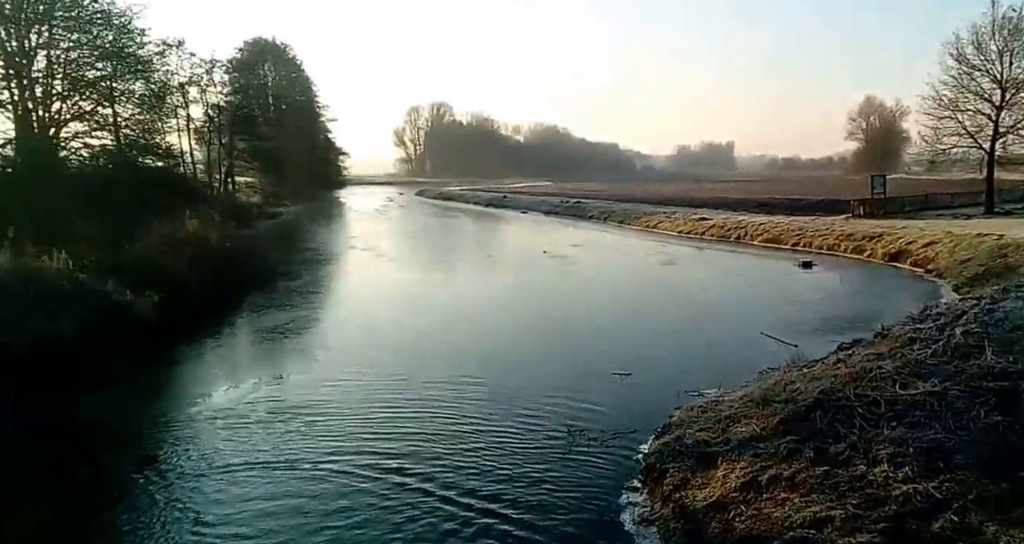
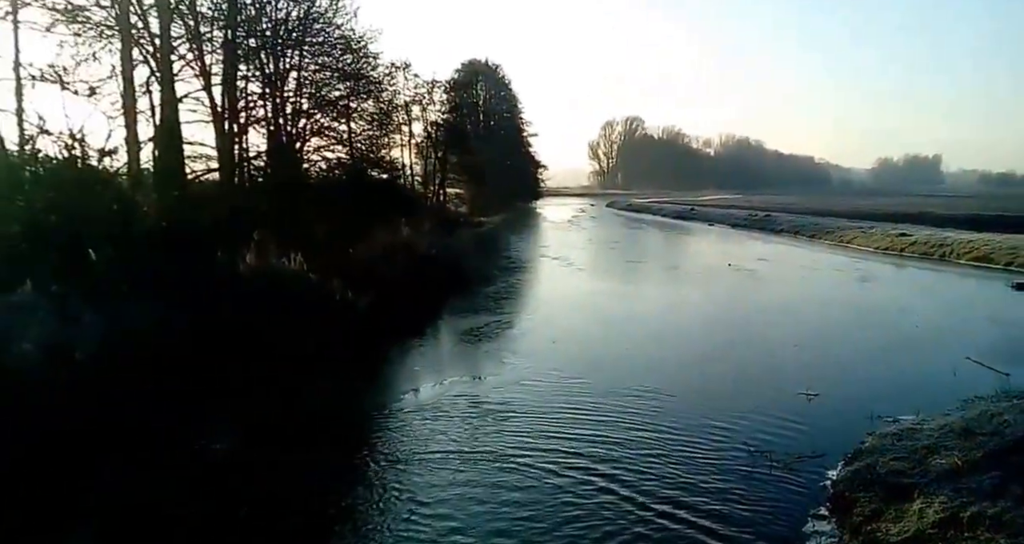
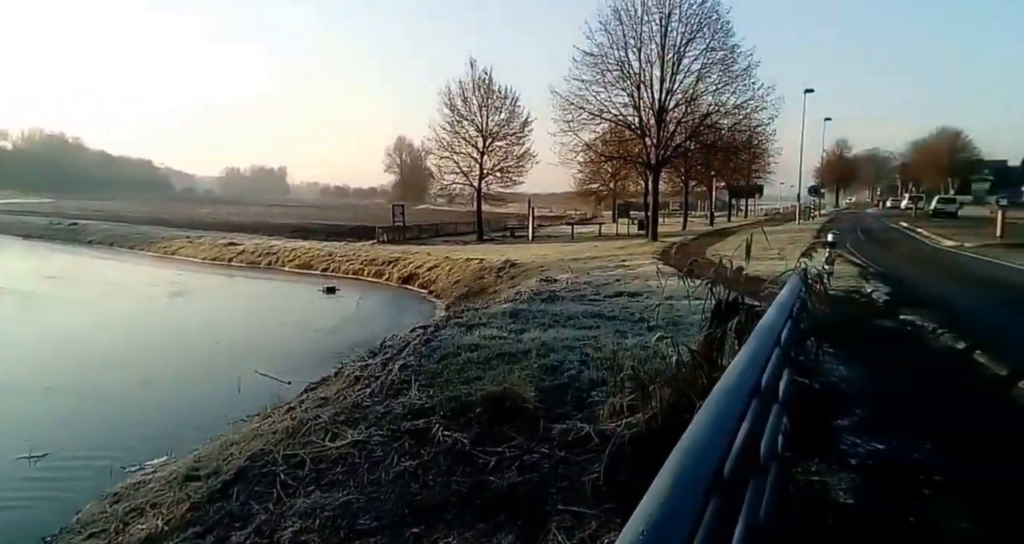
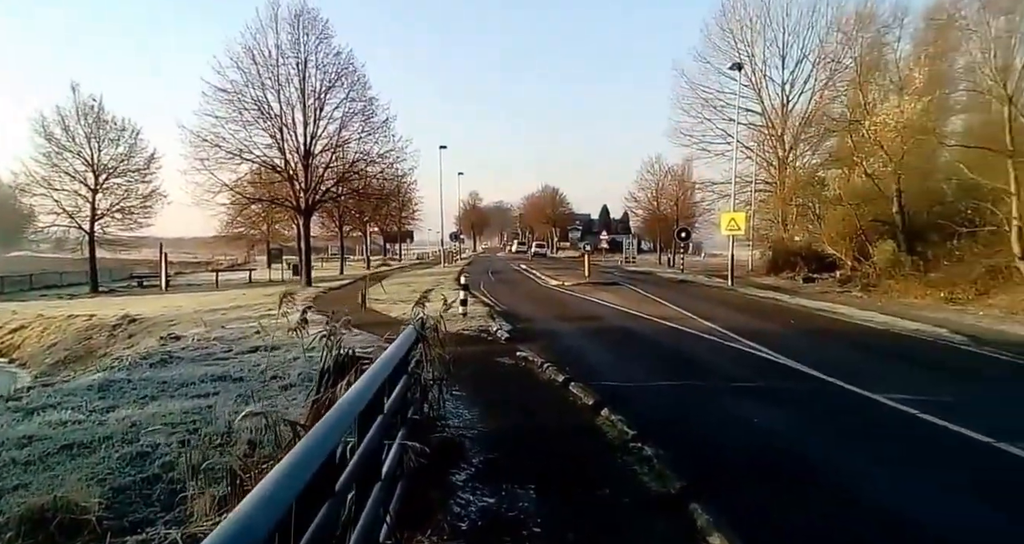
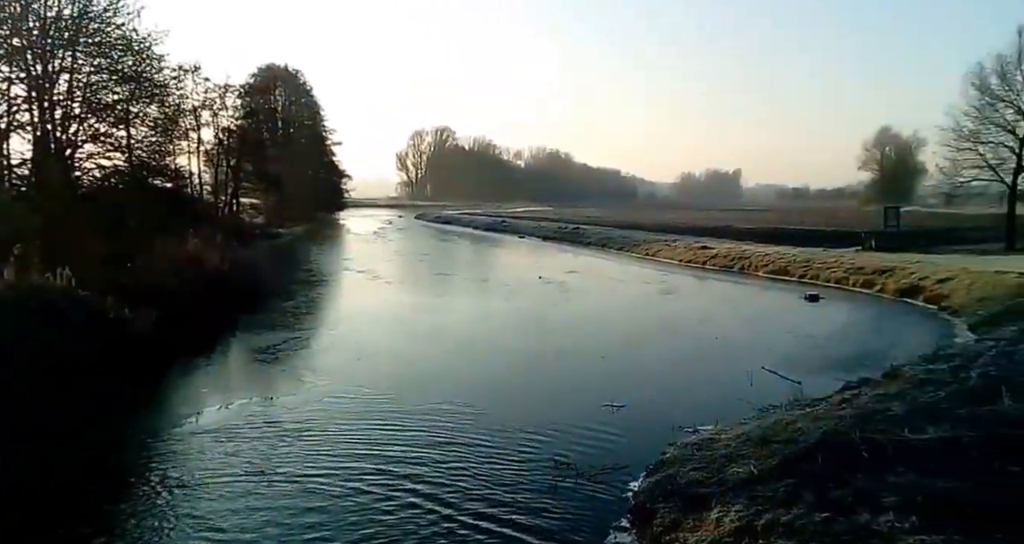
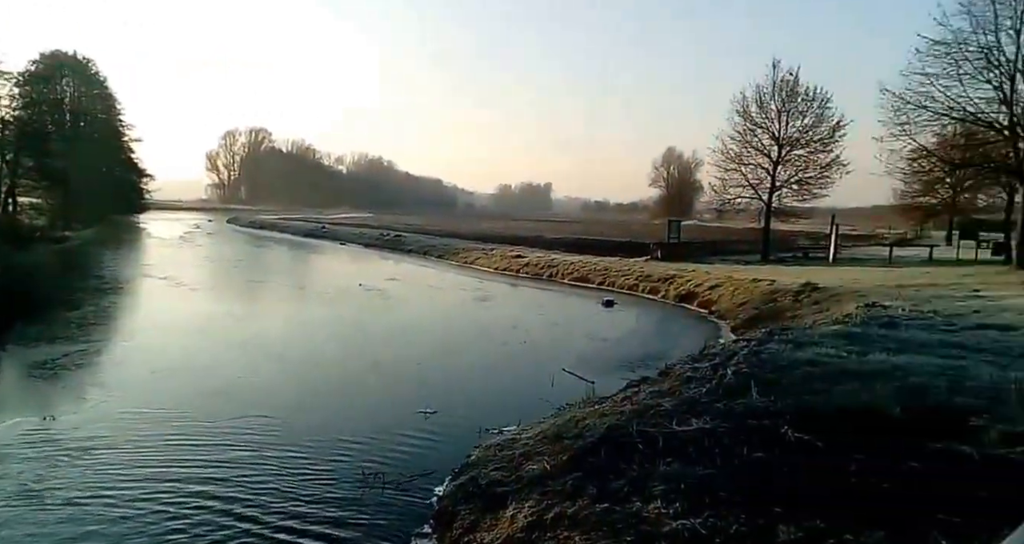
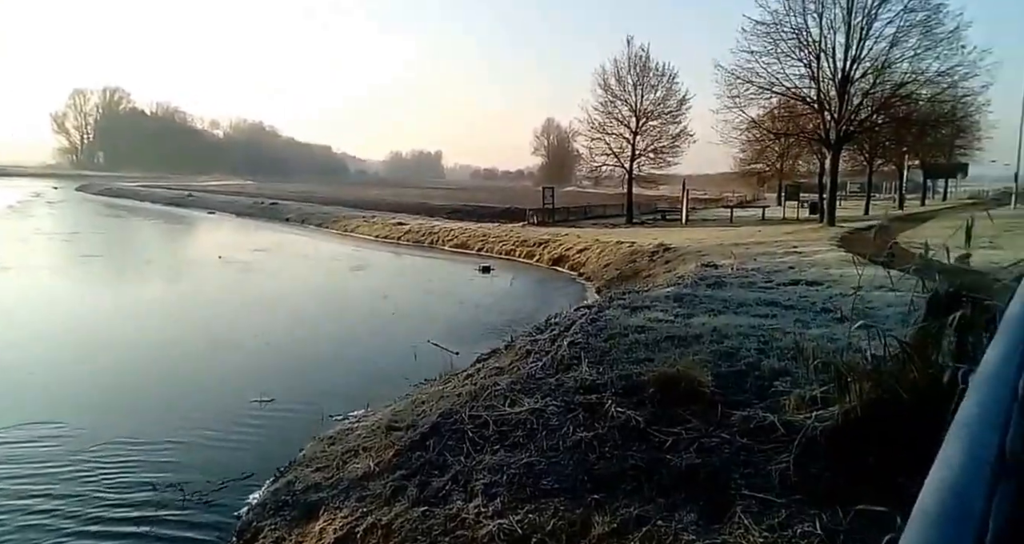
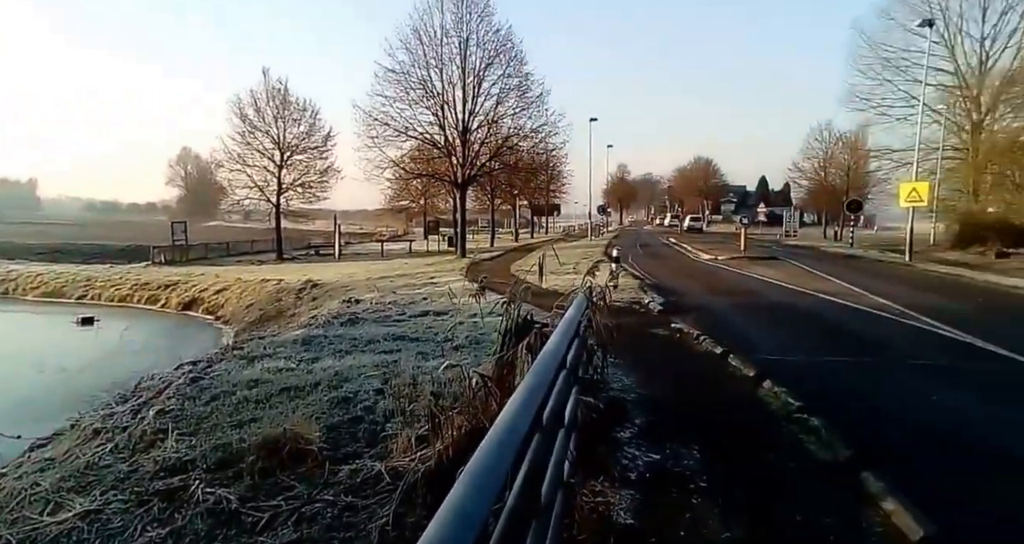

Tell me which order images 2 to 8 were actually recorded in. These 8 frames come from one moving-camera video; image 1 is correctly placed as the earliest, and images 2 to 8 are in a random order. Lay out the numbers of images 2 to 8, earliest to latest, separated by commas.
2, 5, 6, 7, 3, 8, 4
